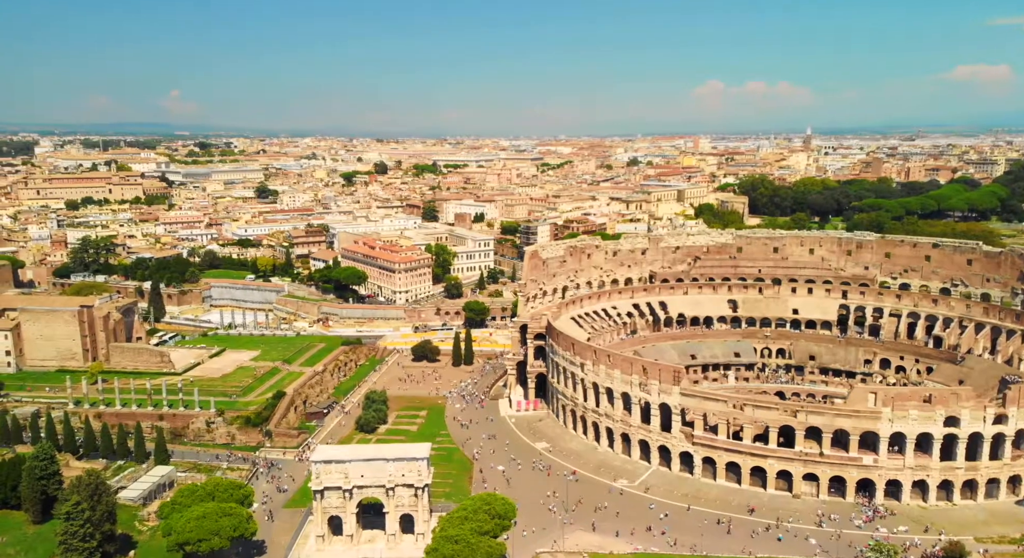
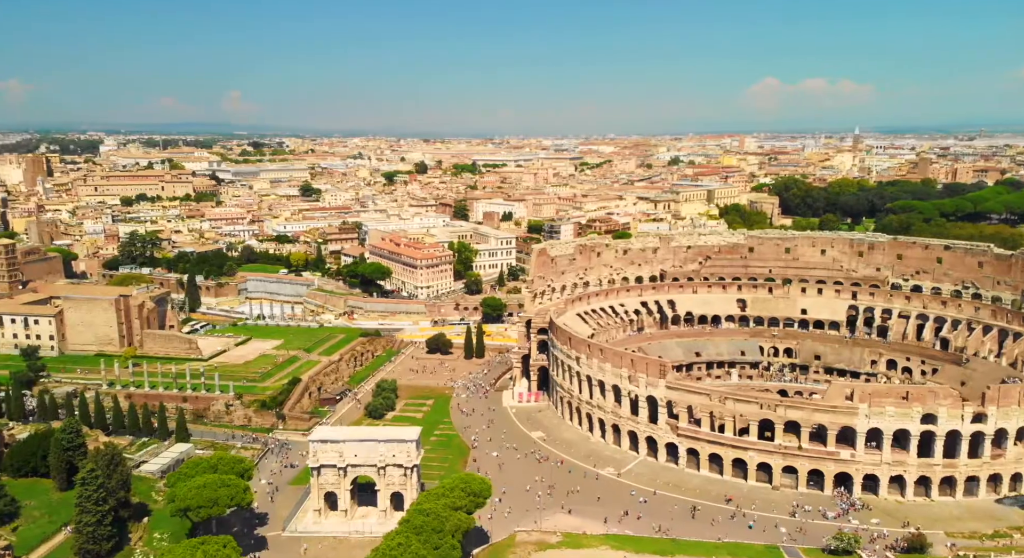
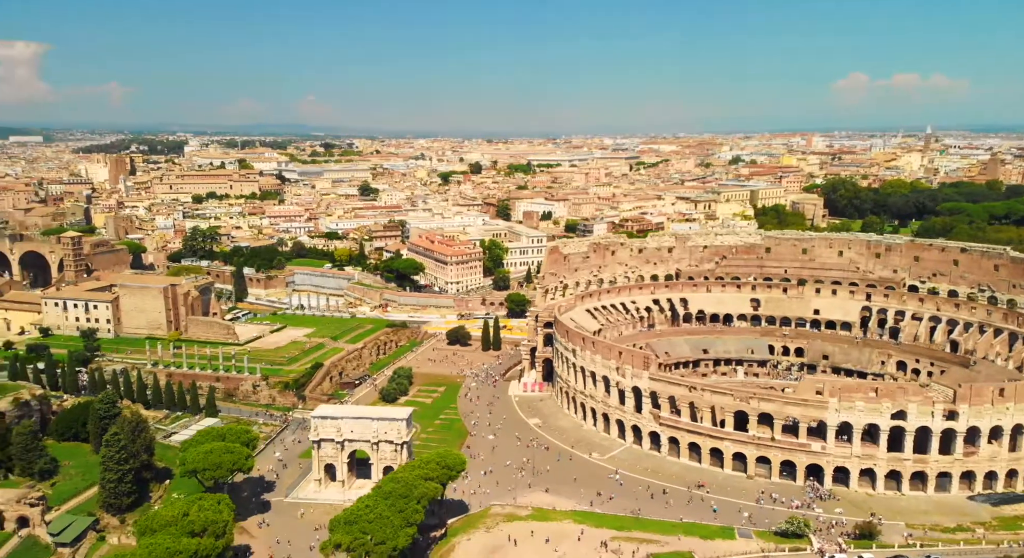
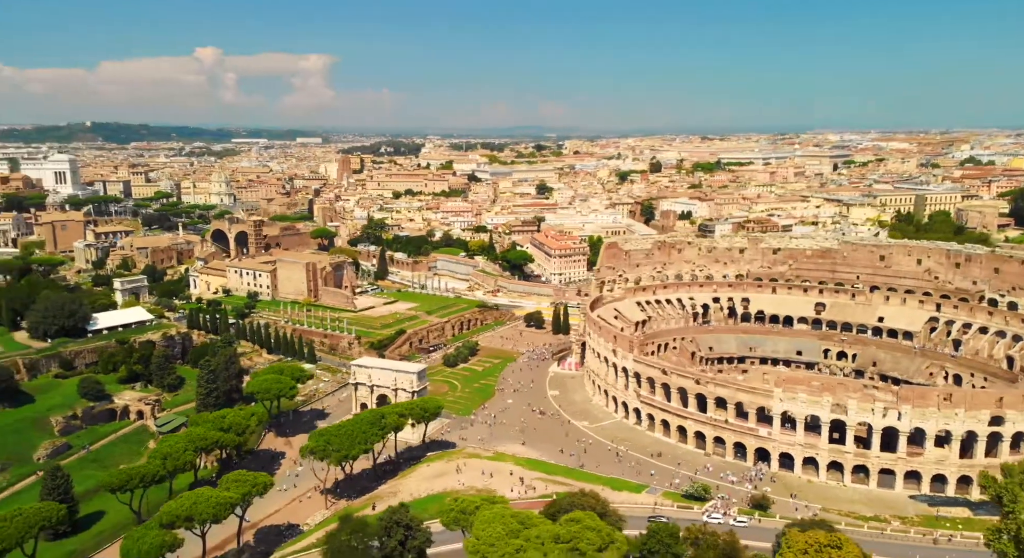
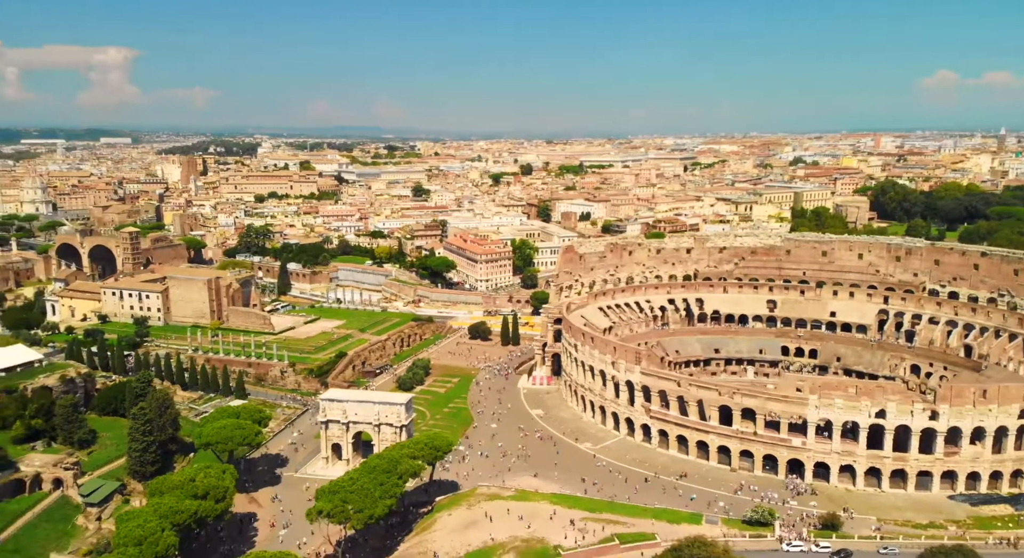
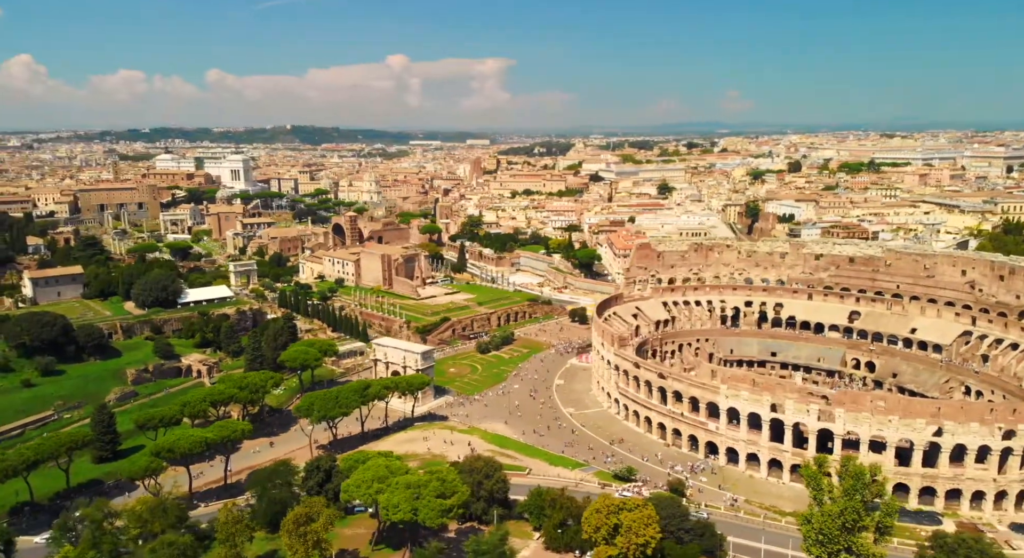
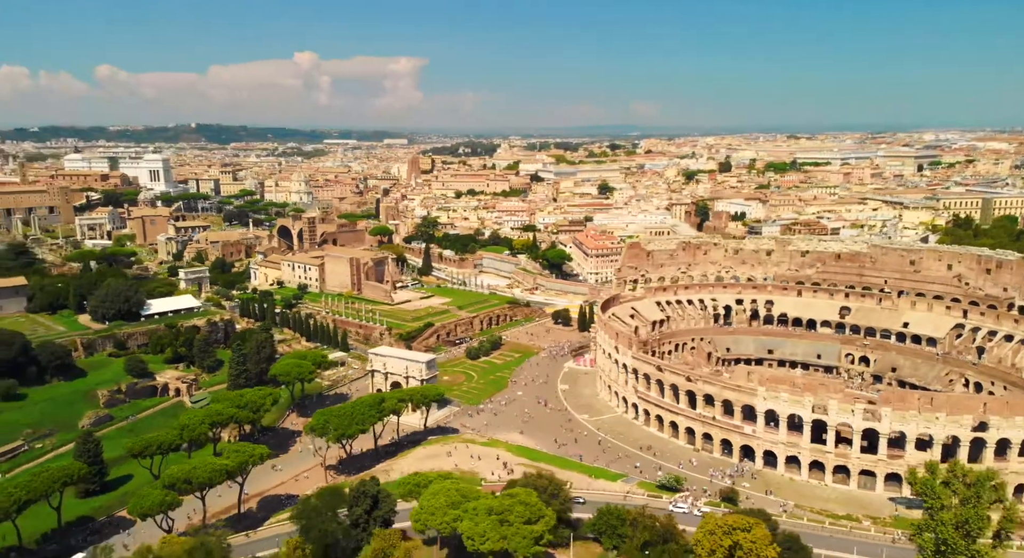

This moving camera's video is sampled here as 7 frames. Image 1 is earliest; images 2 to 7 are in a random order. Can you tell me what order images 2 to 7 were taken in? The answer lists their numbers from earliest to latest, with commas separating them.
2, 3, 5, 4, 7, 6
